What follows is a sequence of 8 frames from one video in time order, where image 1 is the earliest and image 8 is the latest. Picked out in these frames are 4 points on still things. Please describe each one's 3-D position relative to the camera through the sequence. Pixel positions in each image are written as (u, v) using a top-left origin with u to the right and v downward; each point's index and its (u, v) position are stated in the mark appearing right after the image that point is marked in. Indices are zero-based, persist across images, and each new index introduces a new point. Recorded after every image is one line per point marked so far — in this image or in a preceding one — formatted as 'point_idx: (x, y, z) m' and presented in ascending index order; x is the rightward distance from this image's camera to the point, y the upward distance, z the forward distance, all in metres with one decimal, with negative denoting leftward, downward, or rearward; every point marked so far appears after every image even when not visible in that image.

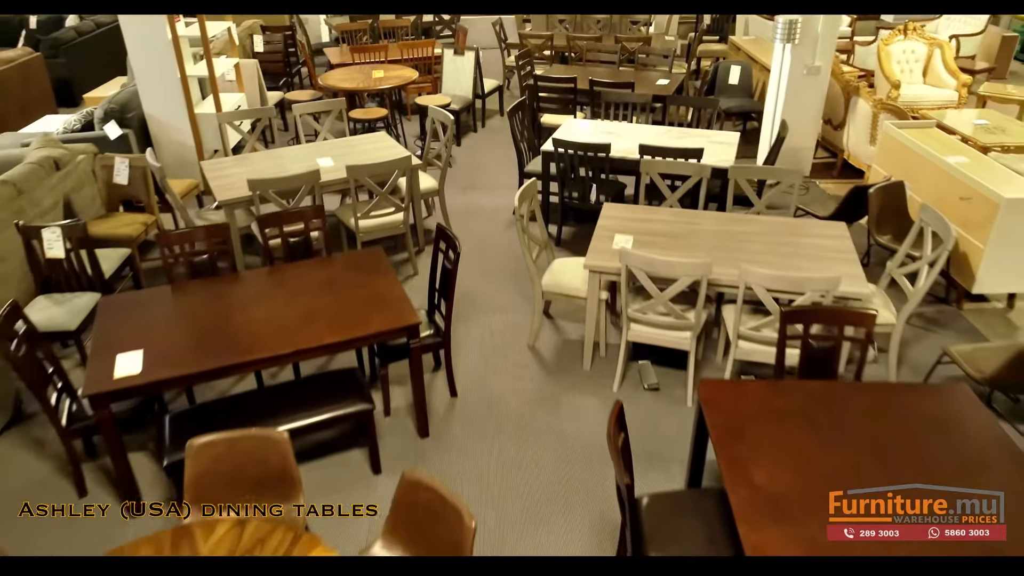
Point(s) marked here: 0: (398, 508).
0: (-0.3, -0.7, +2.1) m
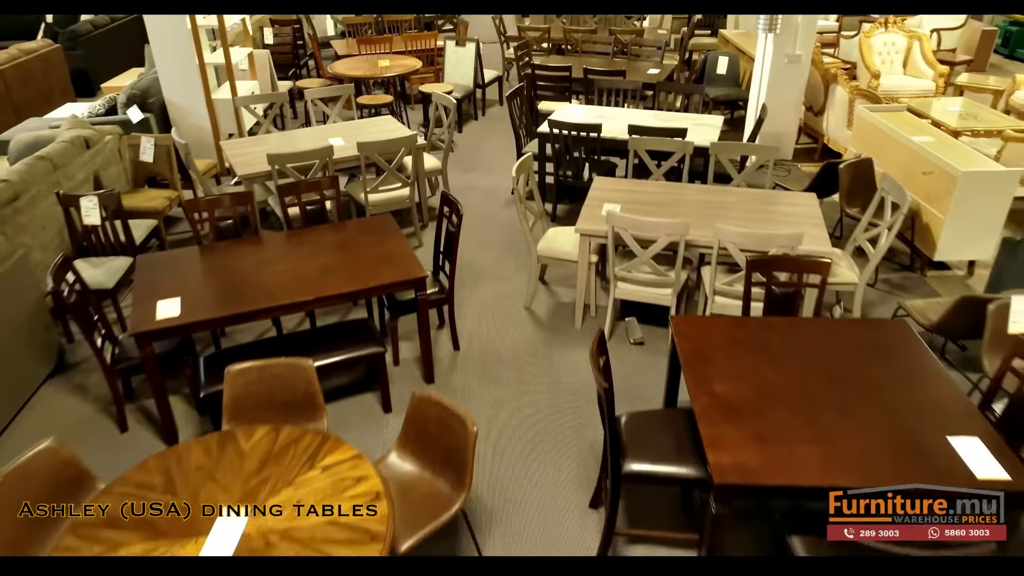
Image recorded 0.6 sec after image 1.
0: (-0.4, -0.5, +2.5) m
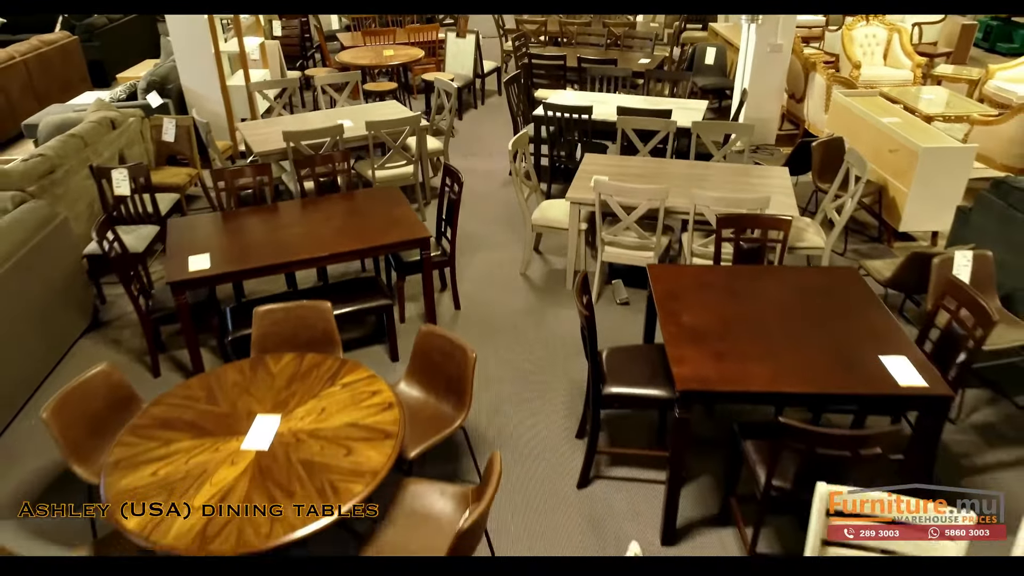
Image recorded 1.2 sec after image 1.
0: (-0.4, -0.3, +2.8) m
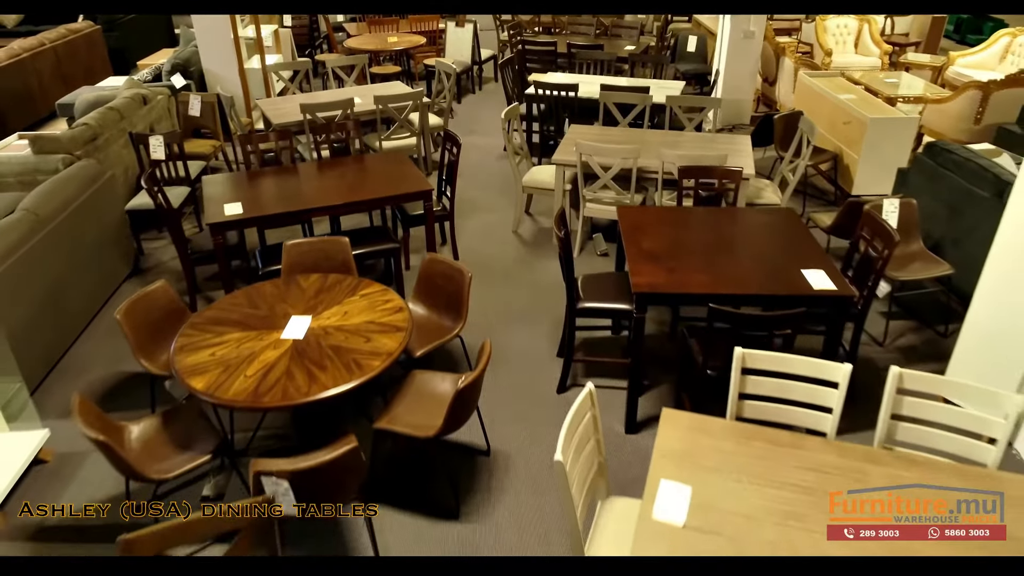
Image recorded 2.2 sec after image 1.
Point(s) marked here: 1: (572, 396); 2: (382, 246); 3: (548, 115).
0: (-0.4, 0.0, +3.3) m
1: (+0.3, -0.5, +3.3) m
2: (-0.7, +0.2, +4.0) m
3: (+0.3, +1.4, +5.7) m
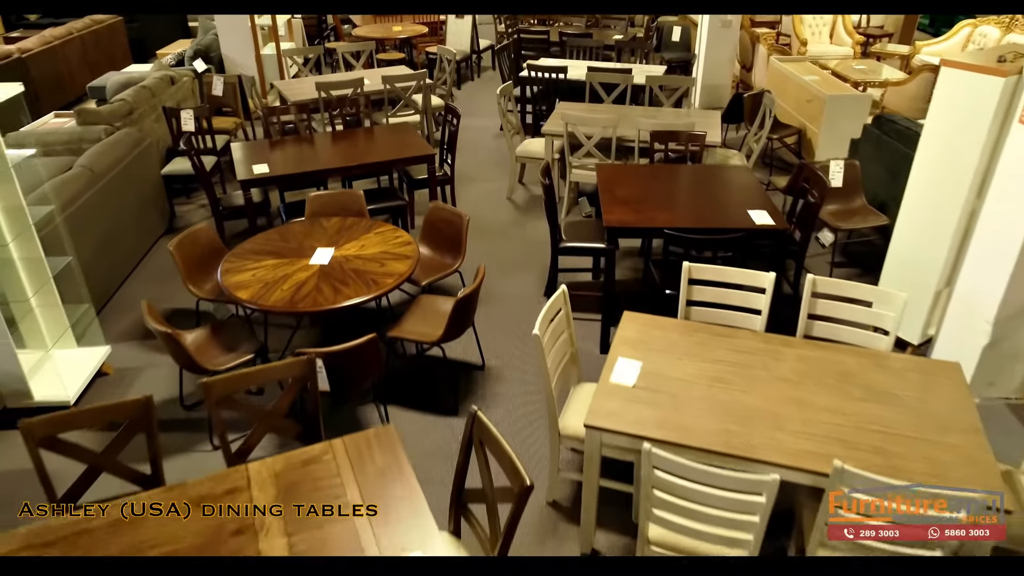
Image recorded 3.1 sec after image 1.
0: (-0.5, +0.3, +3.9) m
1: (+0.2, -0.2, +3.9) m
2: (-0.8, +0.5, +4.5) m
3: (+0.3, +1.7, +6.3) m
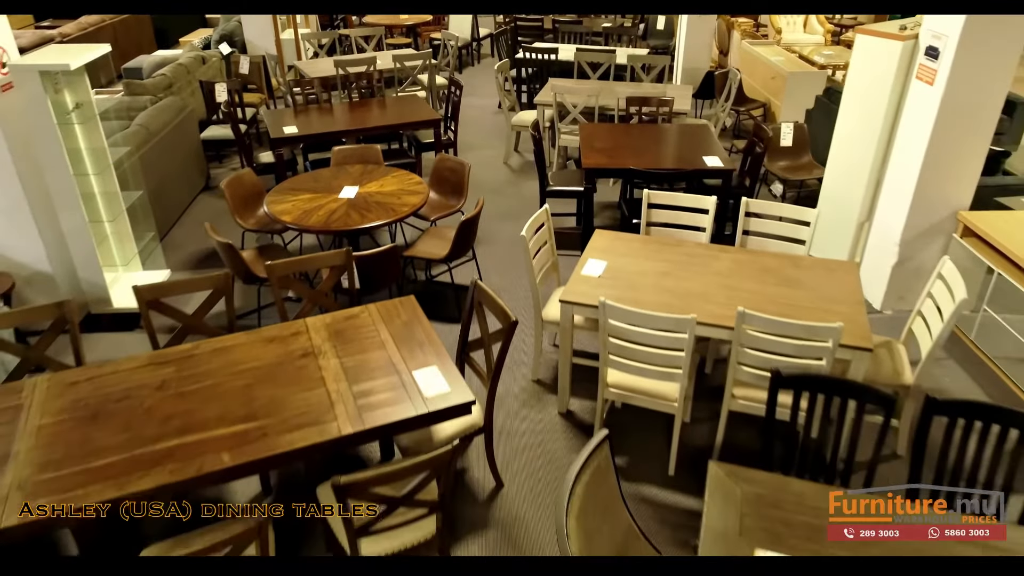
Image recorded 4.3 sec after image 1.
0: (-0.5, +0.7, +4.5) m
1: (+0.2, +0.2, +4.6) m
2: (-0.8, +0.9, +5.2) m
3: (+0.2, +2.1, +7.0) m
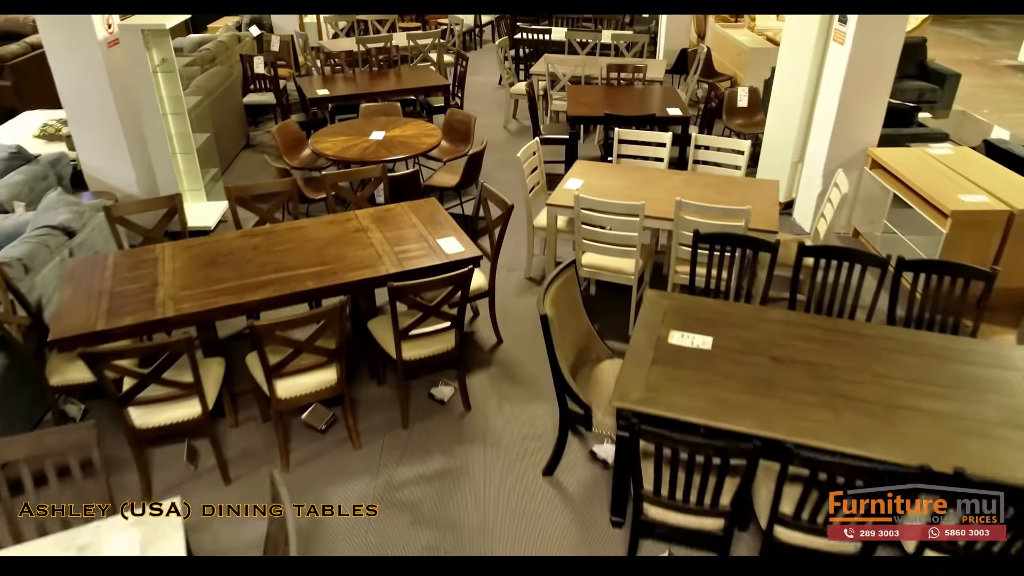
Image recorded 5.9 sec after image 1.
0: (-0.5, +1.2, +5.4) m
1: (+0.2, +0.7, +5.5) m
2: (-0.8, +1.4, +6.1) m
3: (+0.2, +2.6, +7.9) m
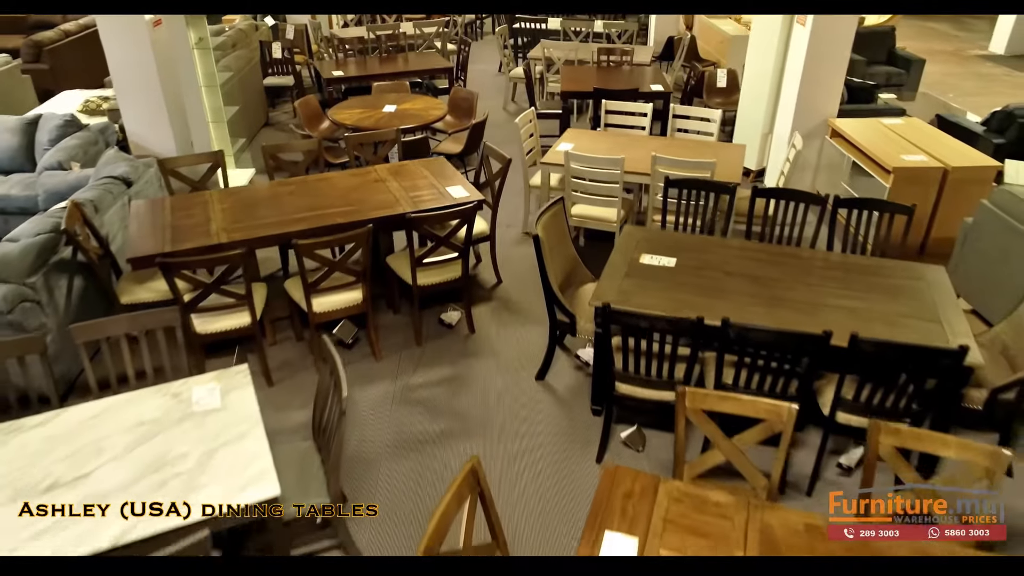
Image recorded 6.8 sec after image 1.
0: (-0.5, +1.5, +6.0) m
1: (+0.2, +1.0, +6.0) m
2: (-0.8, +1.7, +6.7) m
3: (+0.2, +2.9, +8.4) m
